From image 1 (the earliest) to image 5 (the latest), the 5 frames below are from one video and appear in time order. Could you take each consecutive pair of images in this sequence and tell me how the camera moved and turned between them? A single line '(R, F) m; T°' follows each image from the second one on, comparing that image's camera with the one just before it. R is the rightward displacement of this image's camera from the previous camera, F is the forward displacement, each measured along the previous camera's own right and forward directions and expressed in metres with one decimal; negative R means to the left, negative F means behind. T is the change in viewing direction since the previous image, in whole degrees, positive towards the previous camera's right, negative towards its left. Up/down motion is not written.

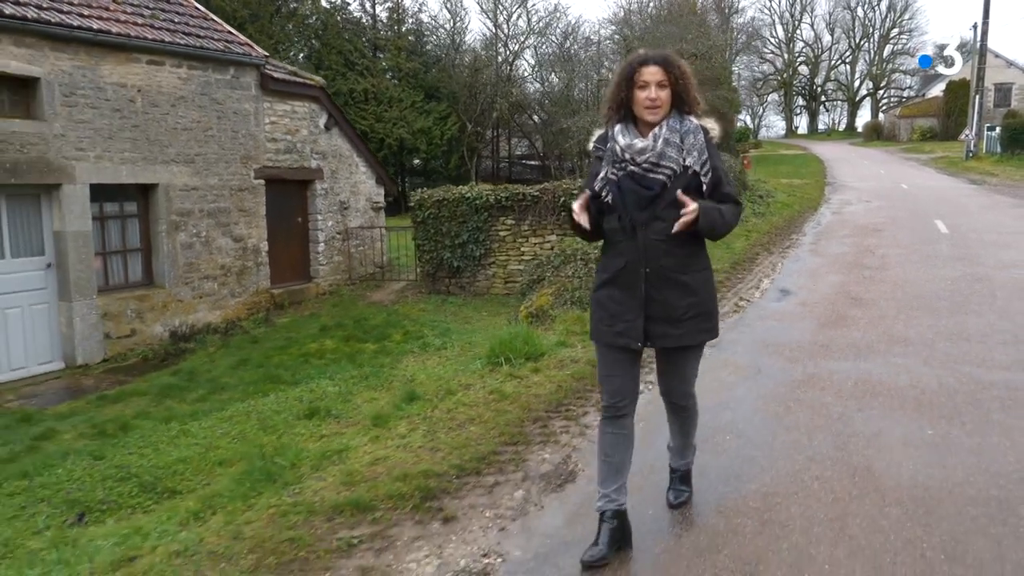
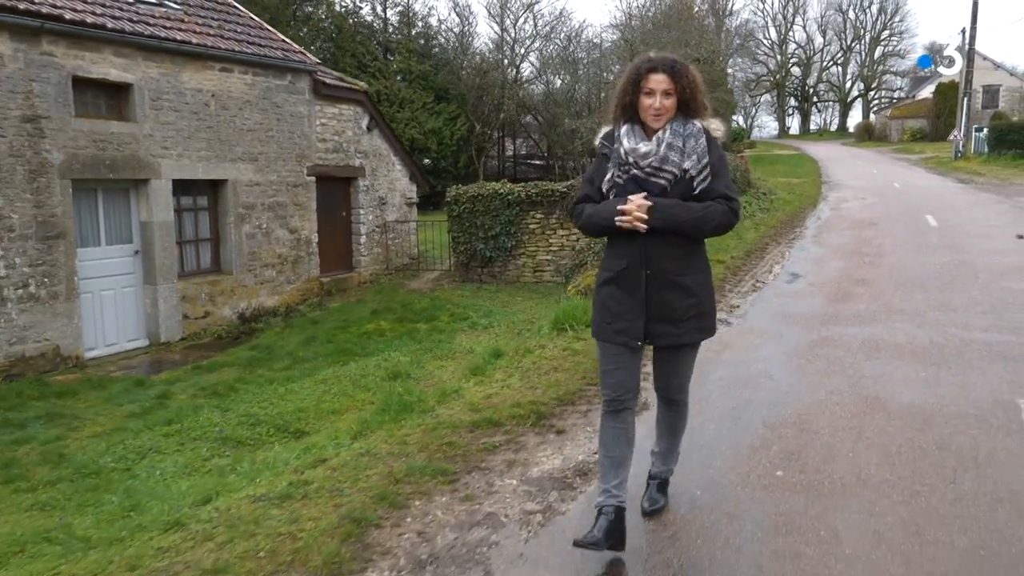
(-0.7, -1.1) m; +1°
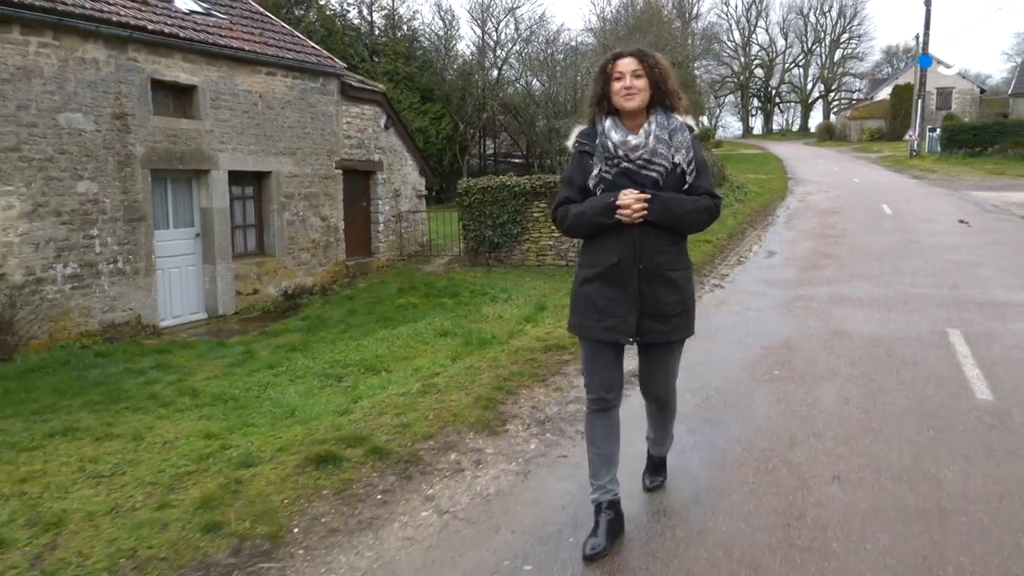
(-0.8, -1.5) m; +2°
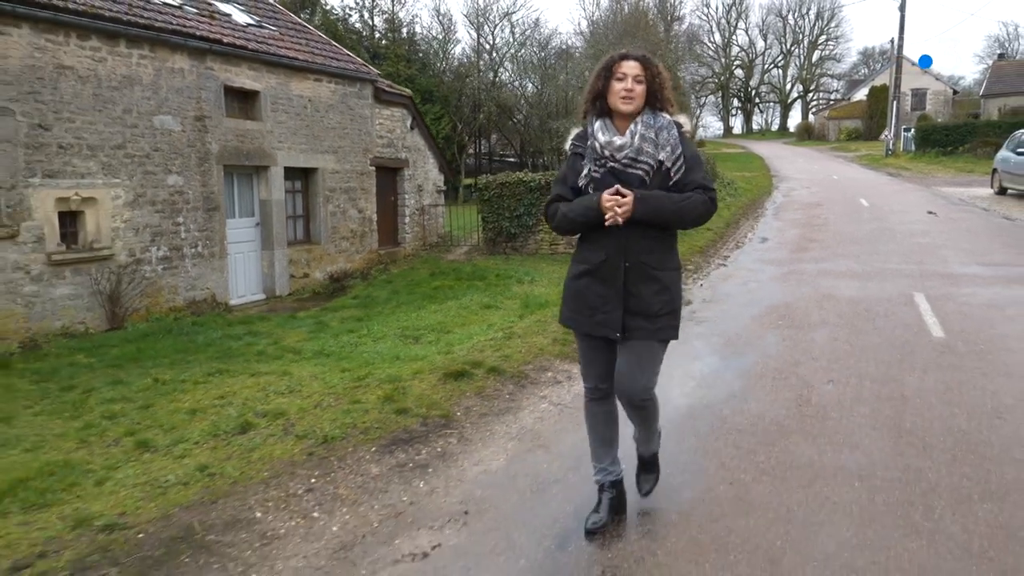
(-0.8, -1.5) m; +1°
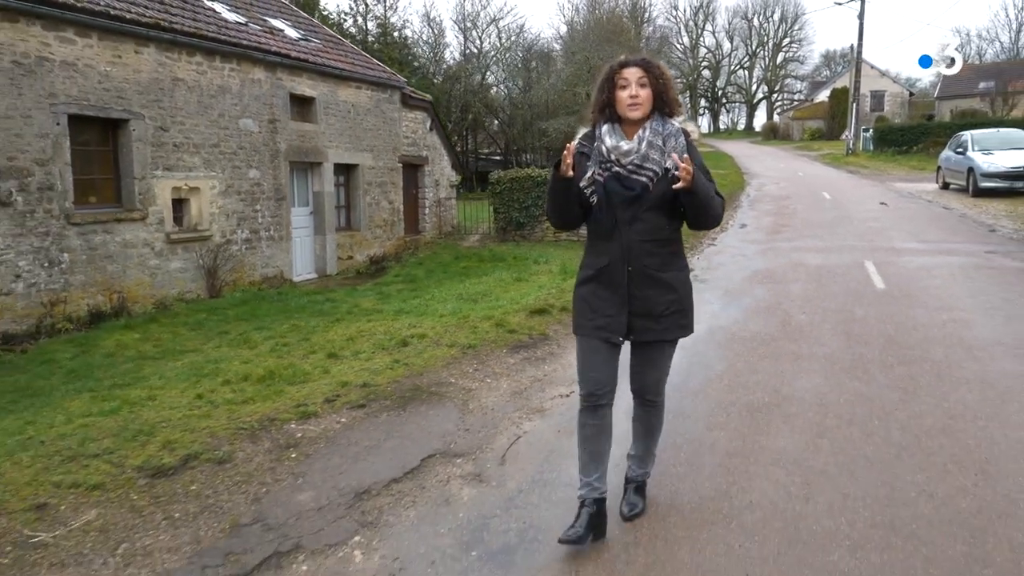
(-1.0, -2.2) m; +2°
